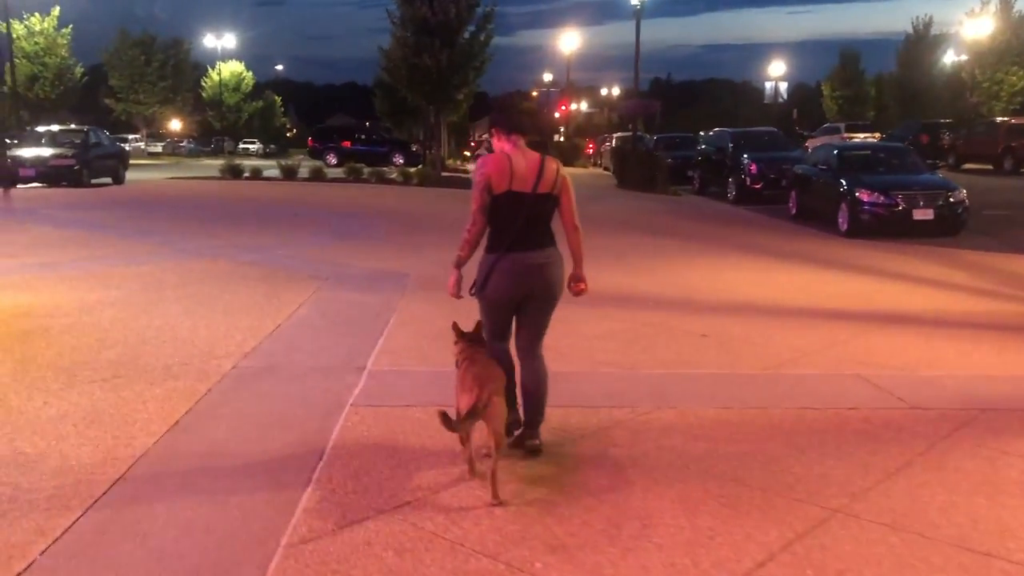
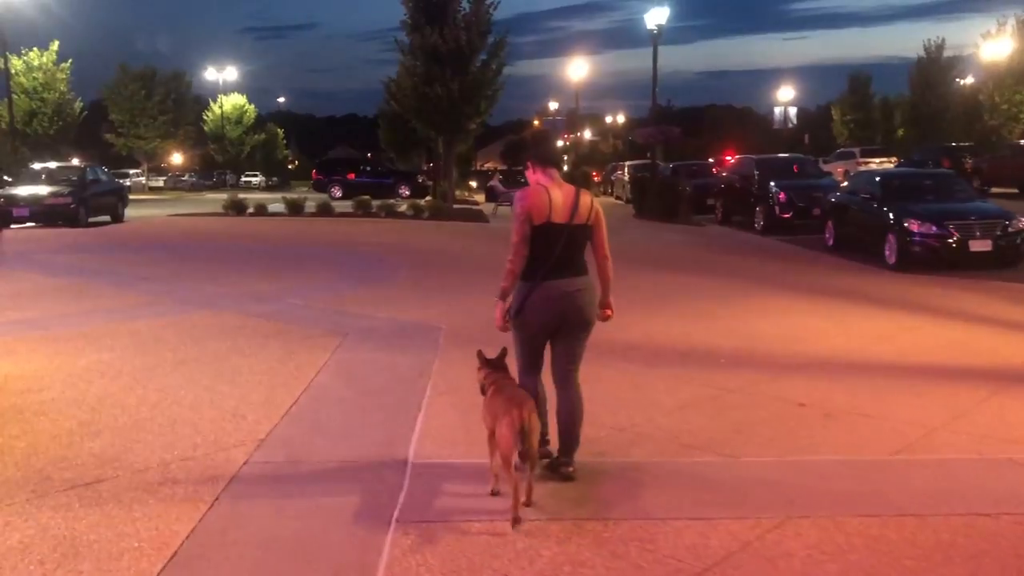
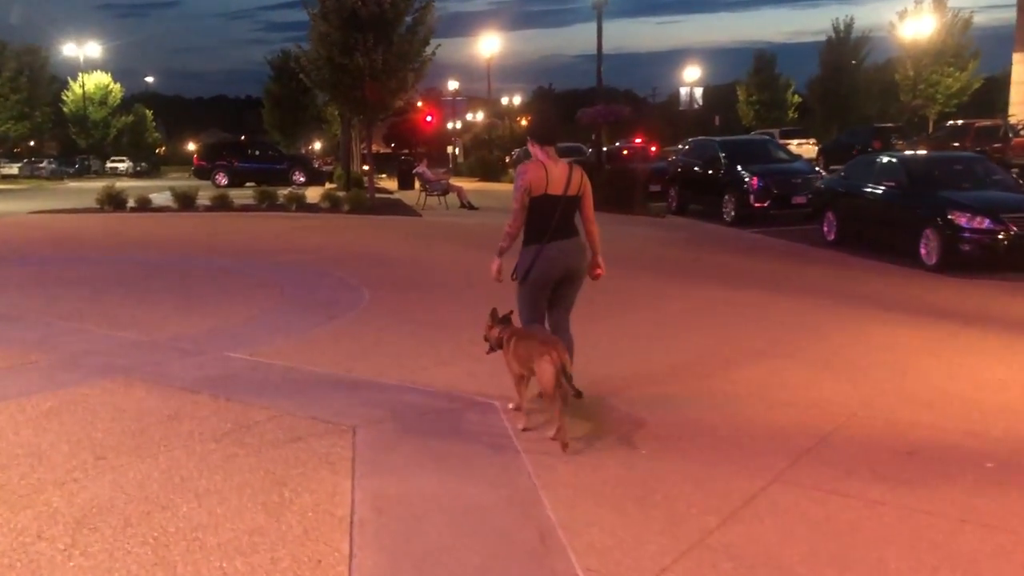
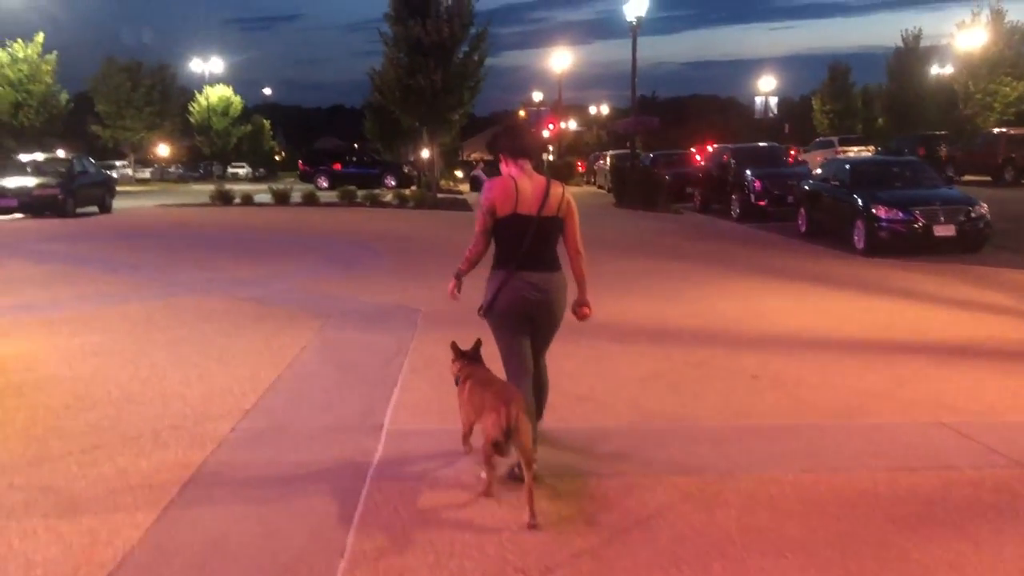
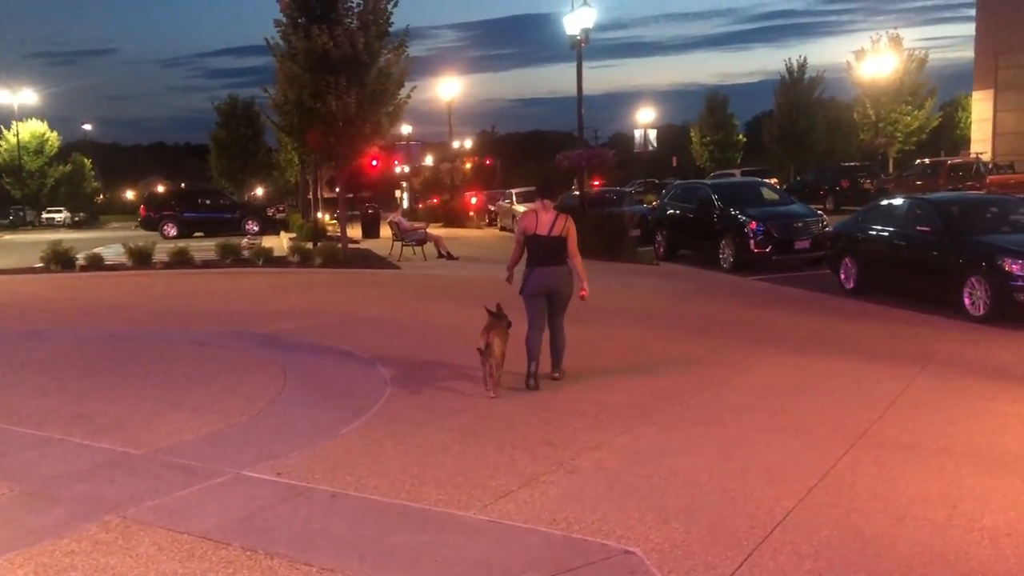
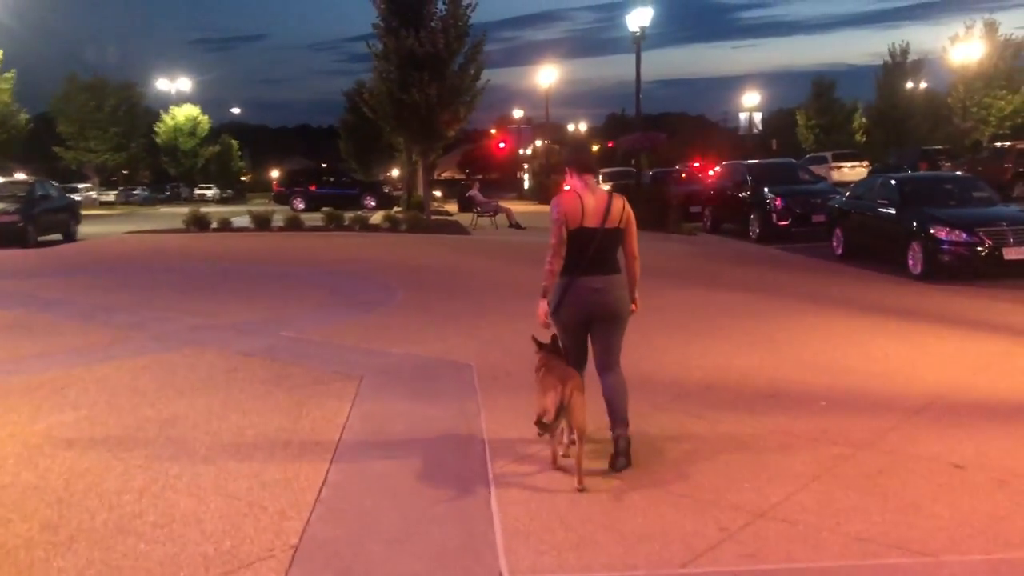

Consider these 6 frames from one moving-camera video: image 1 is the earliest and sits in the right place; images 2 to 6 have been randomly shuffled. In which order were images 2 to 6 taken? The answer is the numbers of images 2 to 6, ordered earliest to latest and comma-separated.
4, 2, 6, 3, 5
